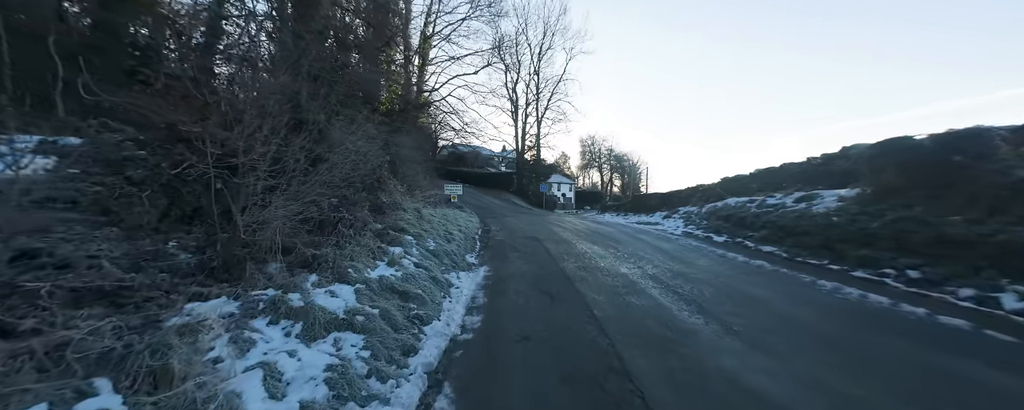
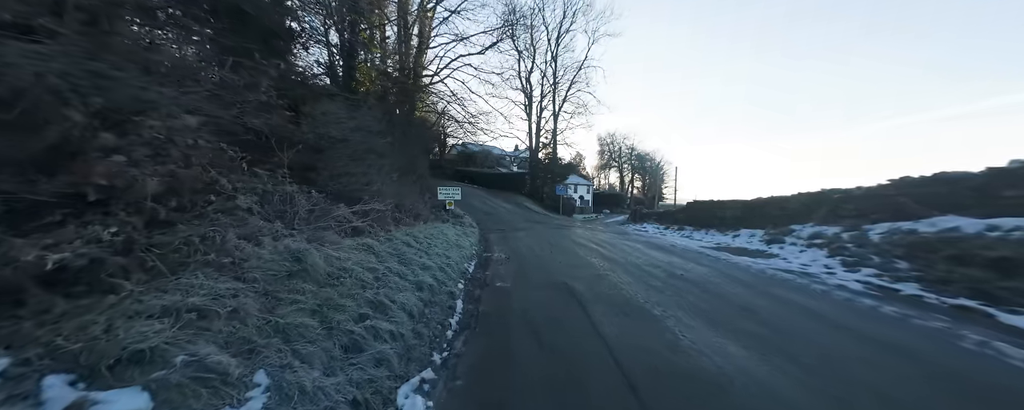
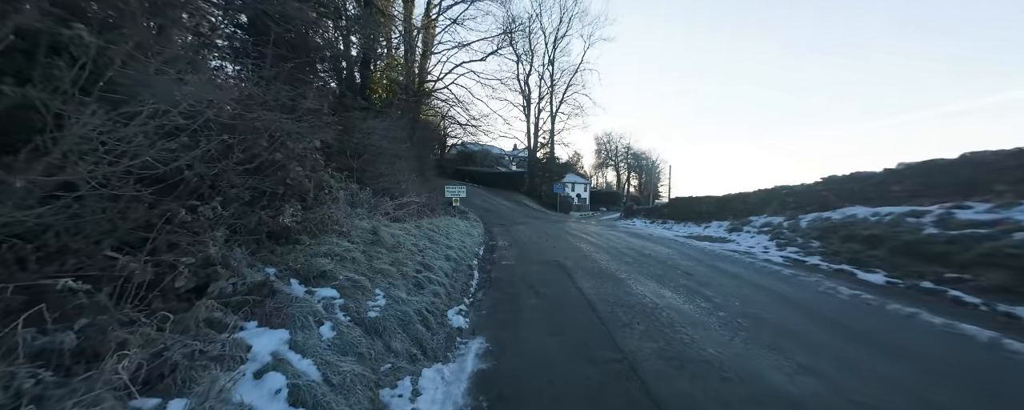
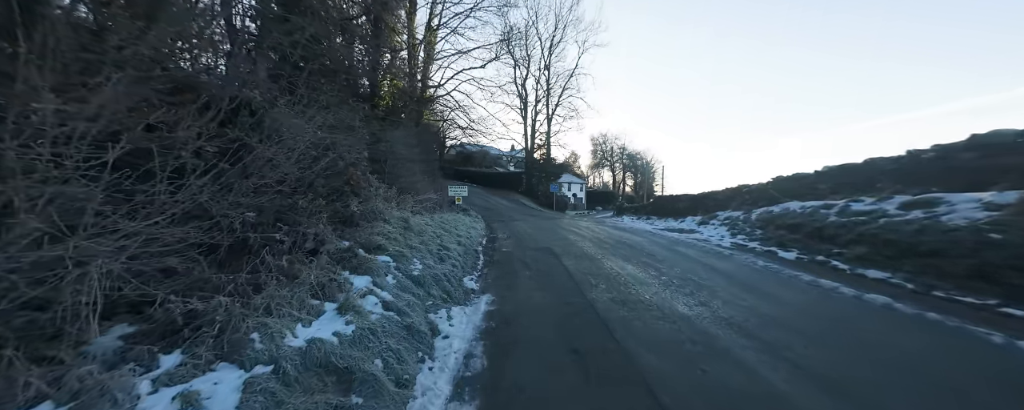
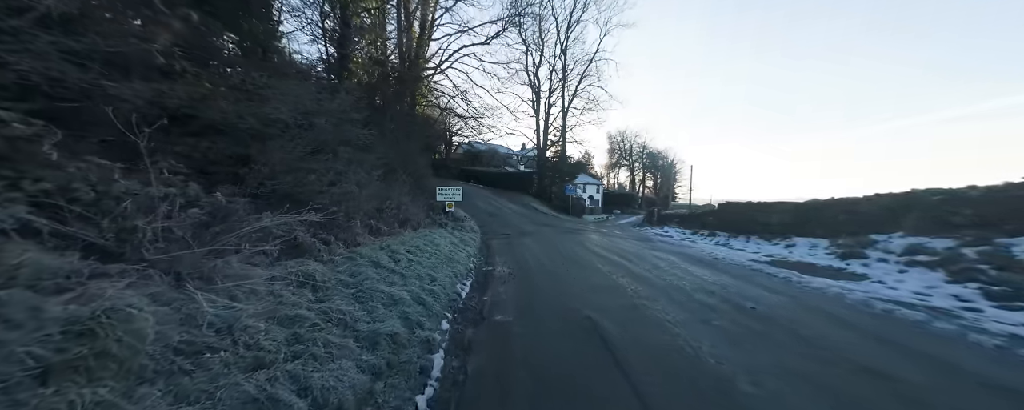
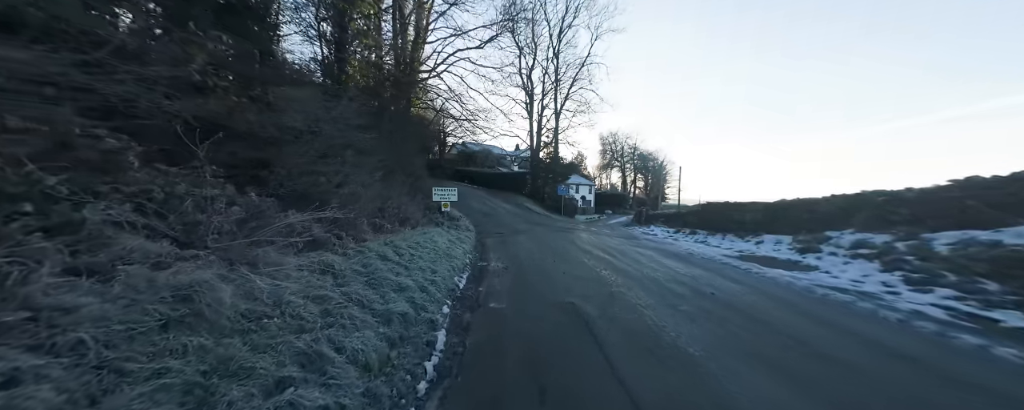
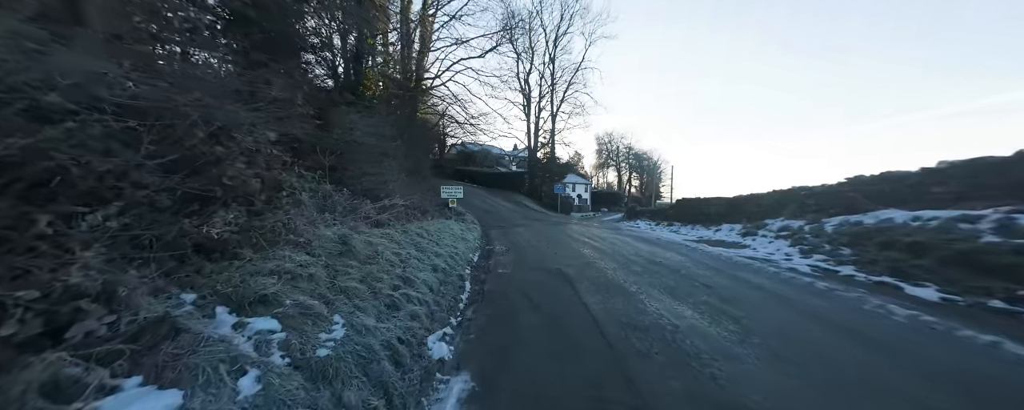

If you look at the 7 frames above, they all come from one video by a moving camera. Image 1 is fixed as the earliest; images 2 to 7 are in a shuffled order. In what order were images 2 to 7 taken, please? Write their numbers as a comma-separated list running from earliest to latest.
4, 3, 7, 2, 6, 5
